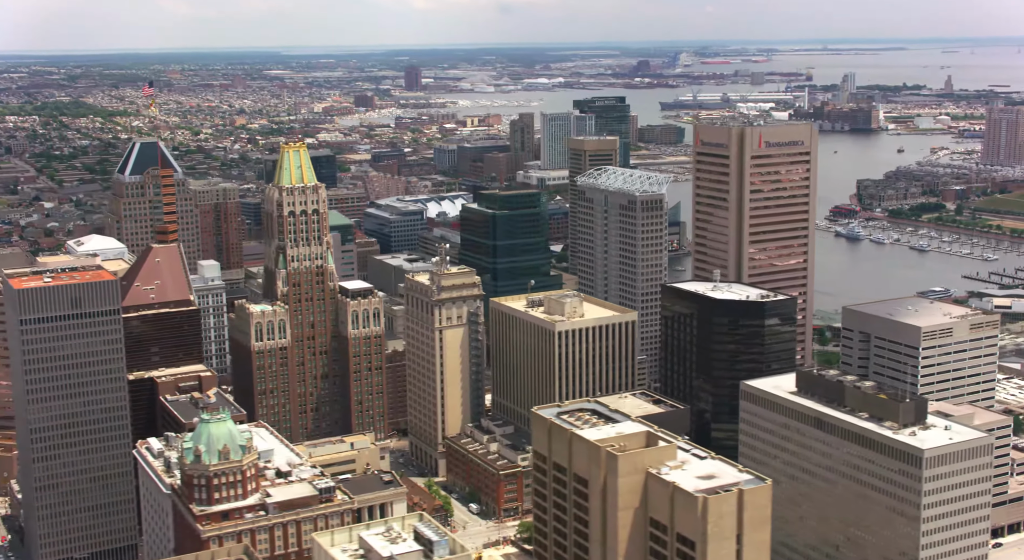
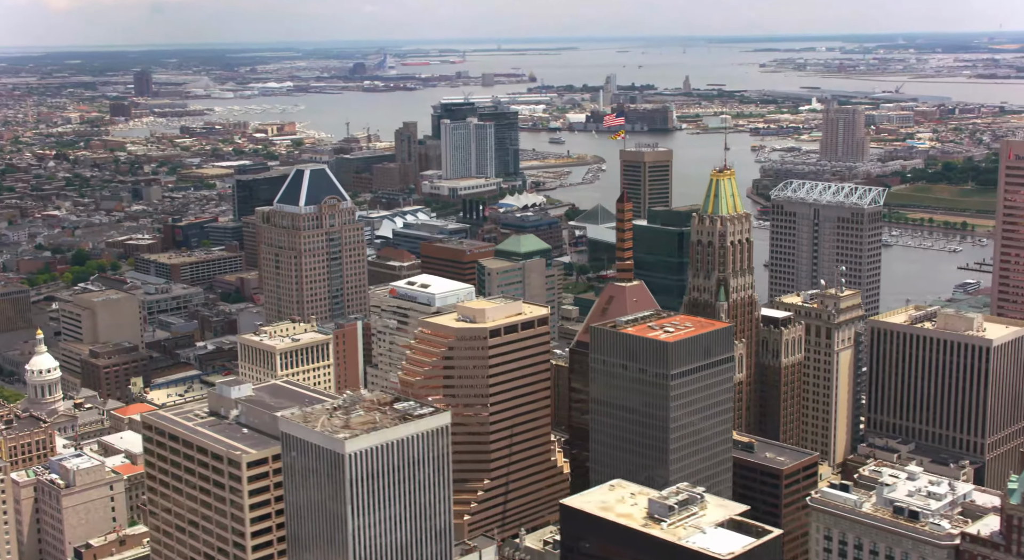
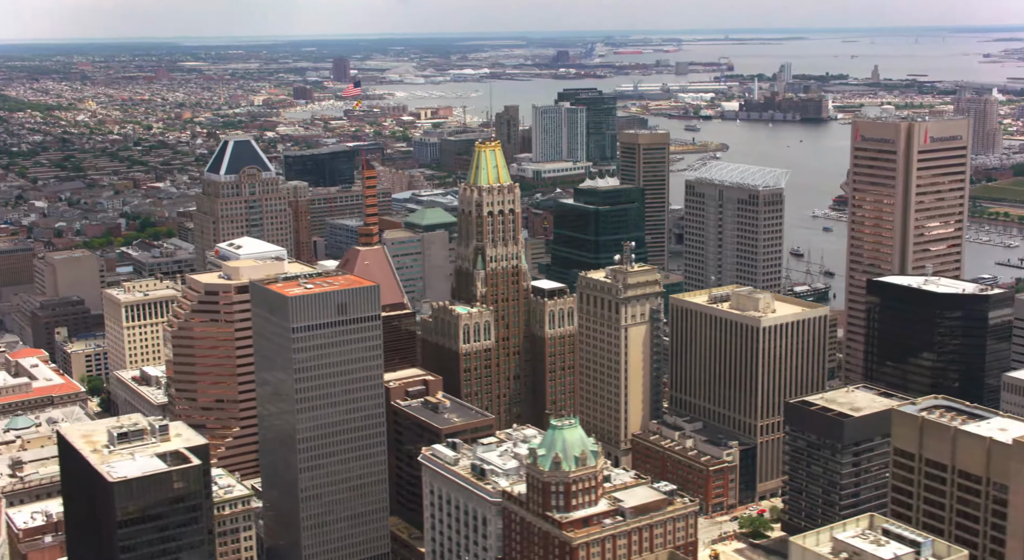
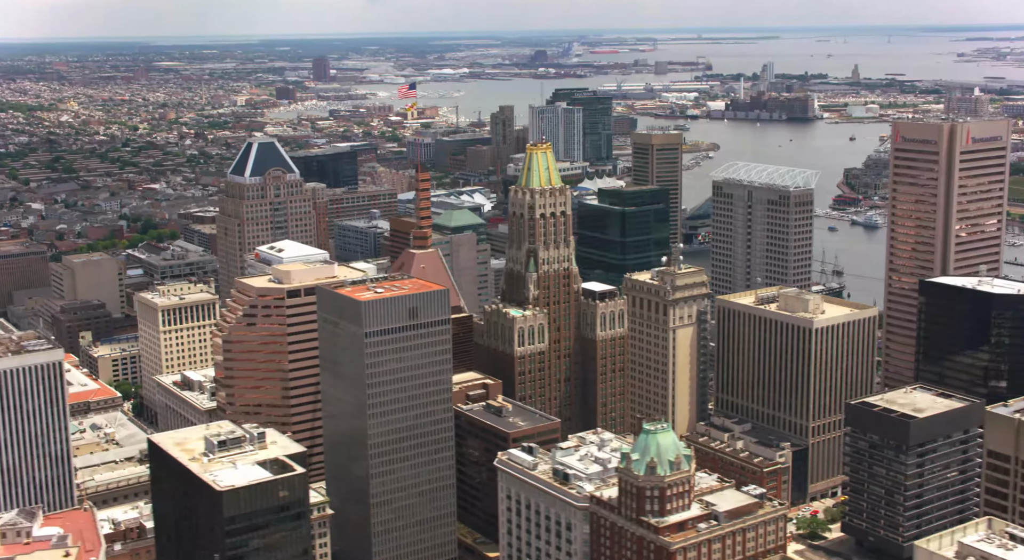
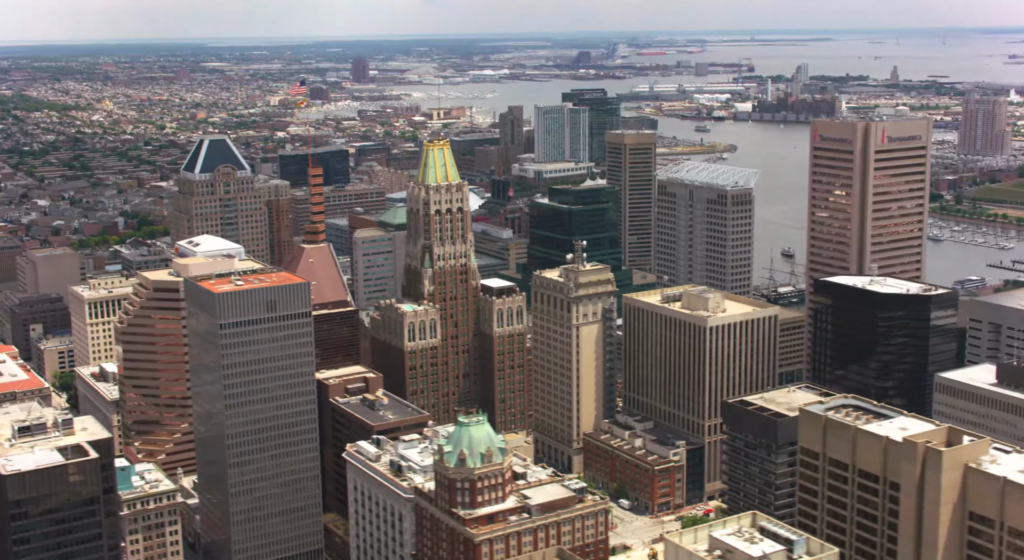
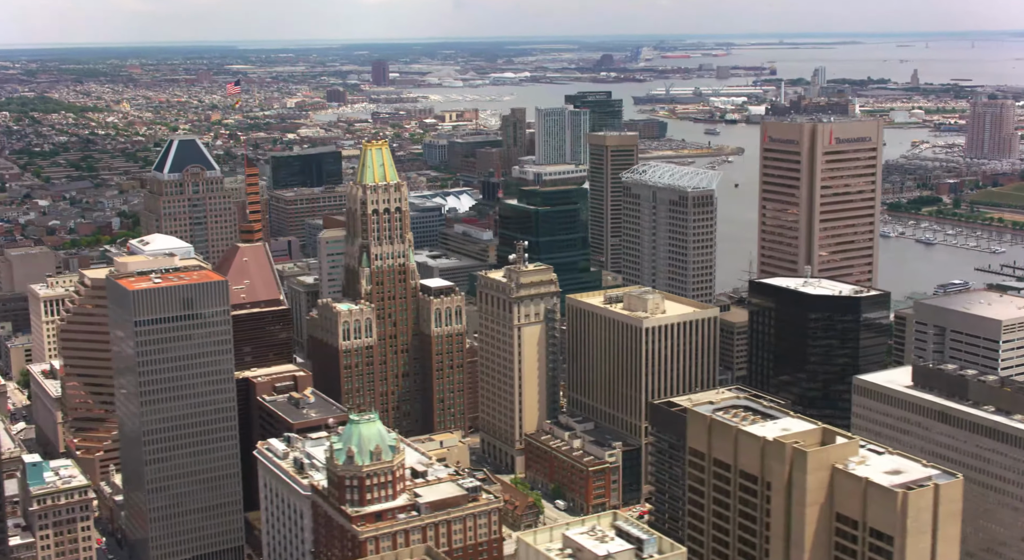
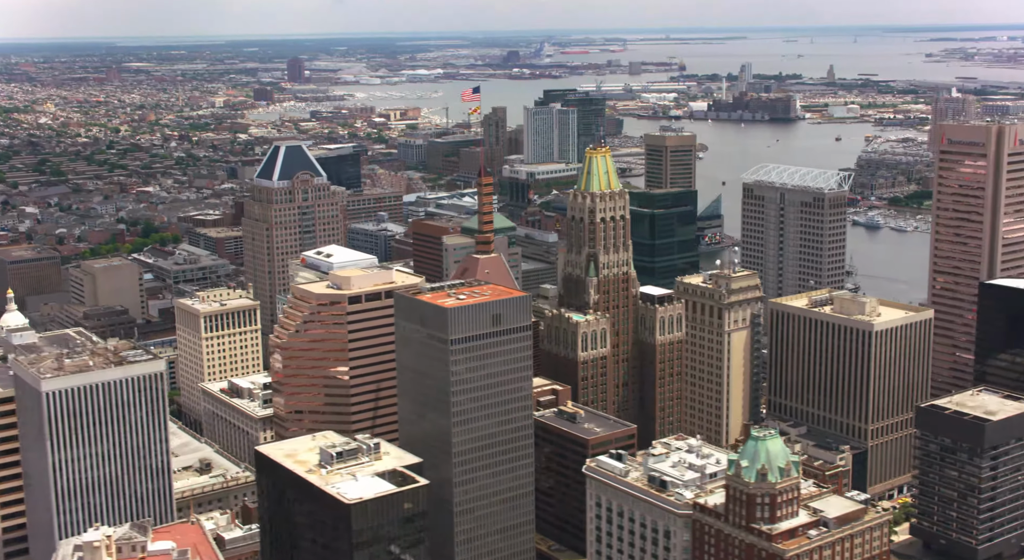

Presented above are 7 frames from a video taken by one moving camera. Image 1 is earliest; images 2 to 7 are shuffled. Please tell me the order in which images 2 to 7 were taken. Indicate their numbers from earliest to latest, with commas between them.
6, 5, 3, 4, 7, 2
